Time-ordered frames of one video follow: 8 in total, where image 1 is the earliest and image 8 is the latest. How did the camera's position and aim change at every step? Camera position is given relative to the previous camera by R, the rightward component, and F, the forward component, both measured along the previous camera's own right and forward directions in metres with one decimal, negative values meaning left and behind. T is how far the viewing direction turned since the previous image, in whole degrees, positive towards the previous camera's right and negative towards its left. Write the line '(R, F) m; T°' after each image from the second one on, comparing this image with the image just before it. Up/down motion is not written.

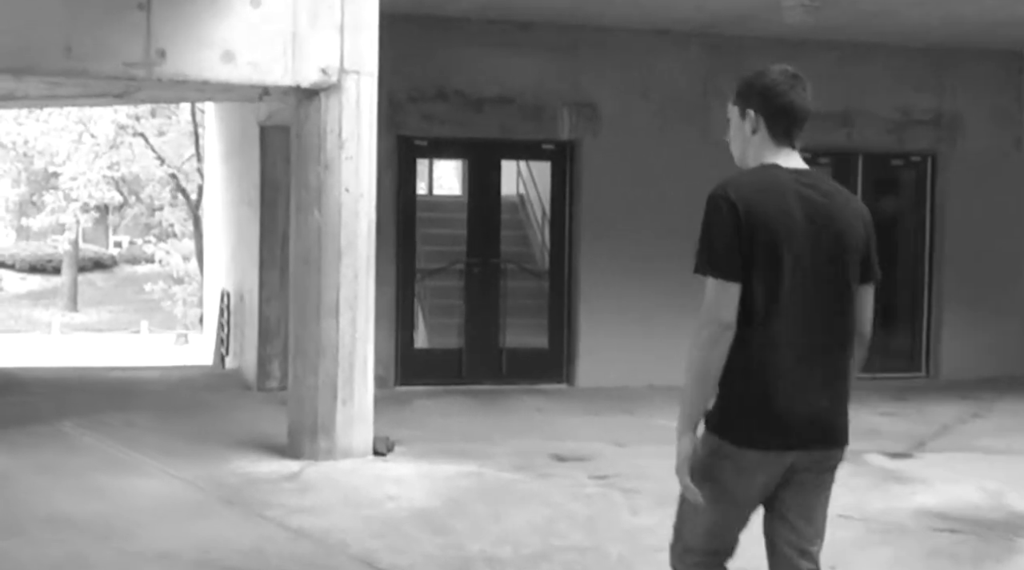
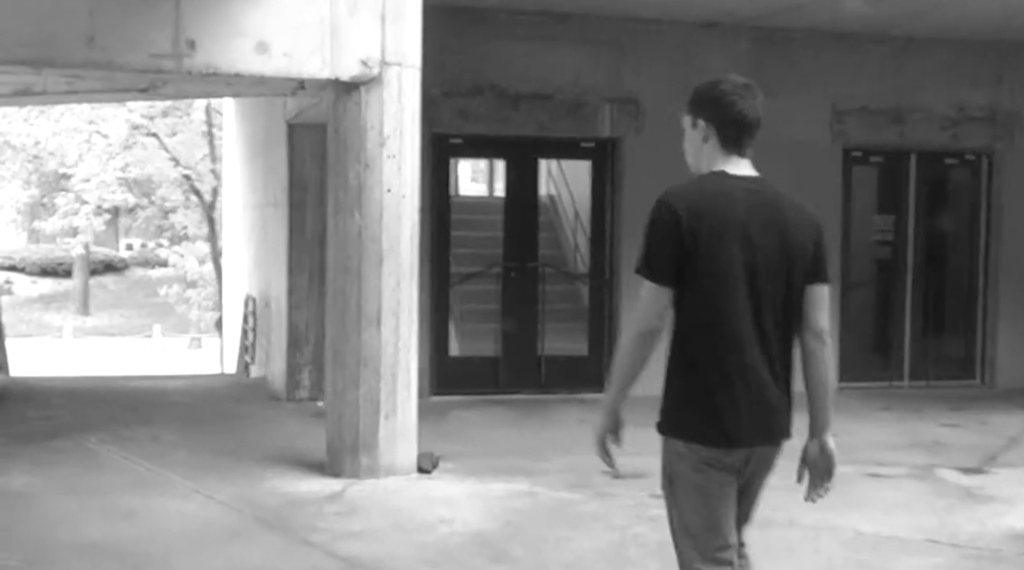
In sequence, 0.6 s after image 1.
(-0.3, +0.5) m; 0°
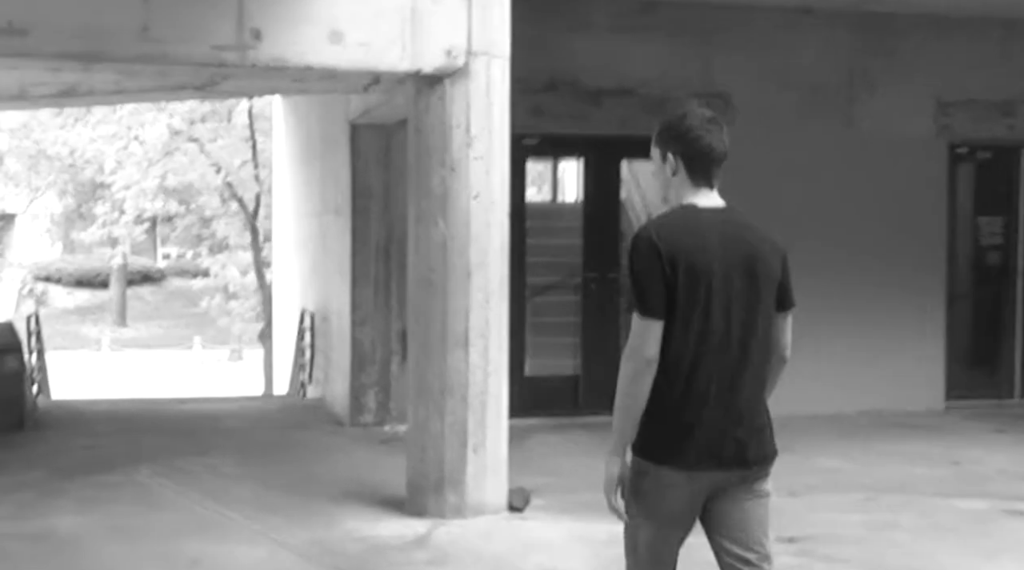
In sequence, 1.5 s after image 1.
(-0.4, +0.9) m; -1°
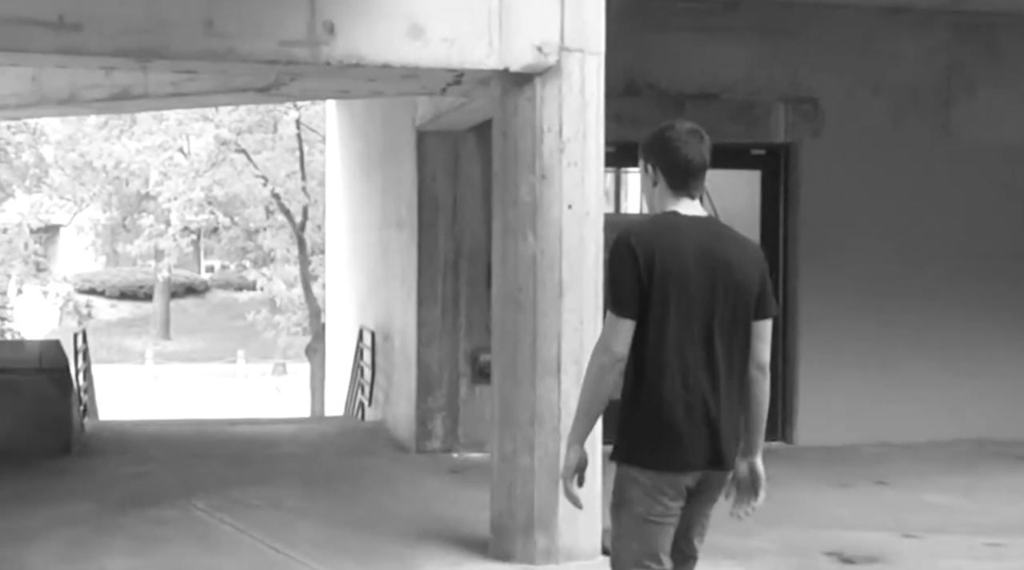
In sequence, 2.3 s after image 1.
(-0.3, +0.6) m; -2°
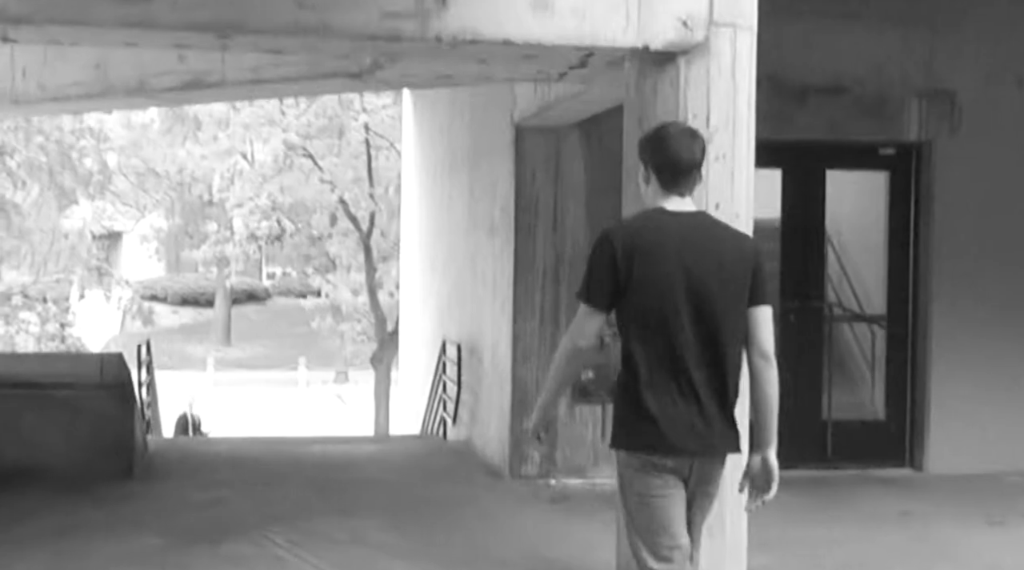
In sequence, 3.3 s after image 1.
(-0.3, +0.9) m; -2°
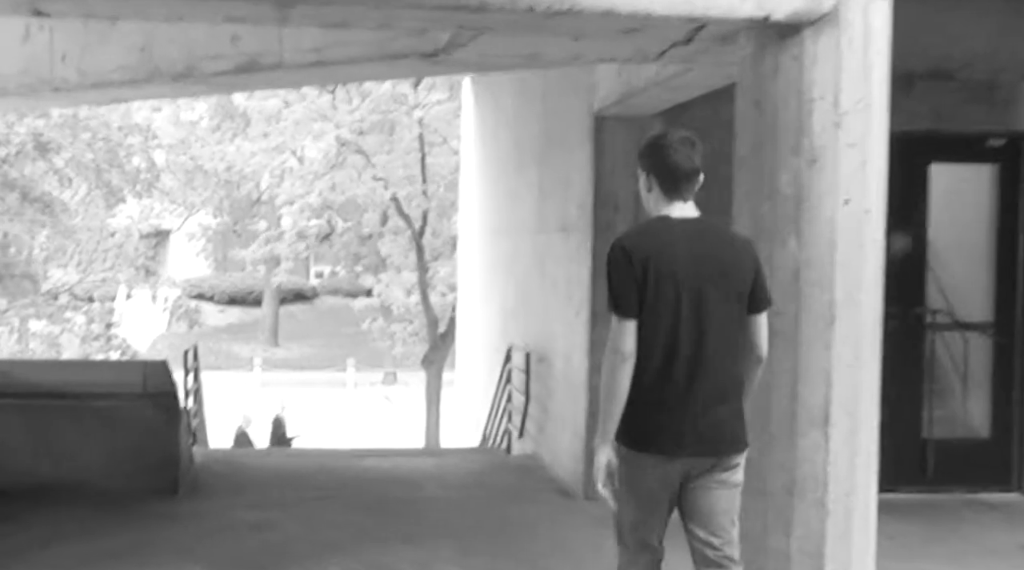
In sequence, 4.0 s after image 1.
(-0.2, +0.7) m; -2°
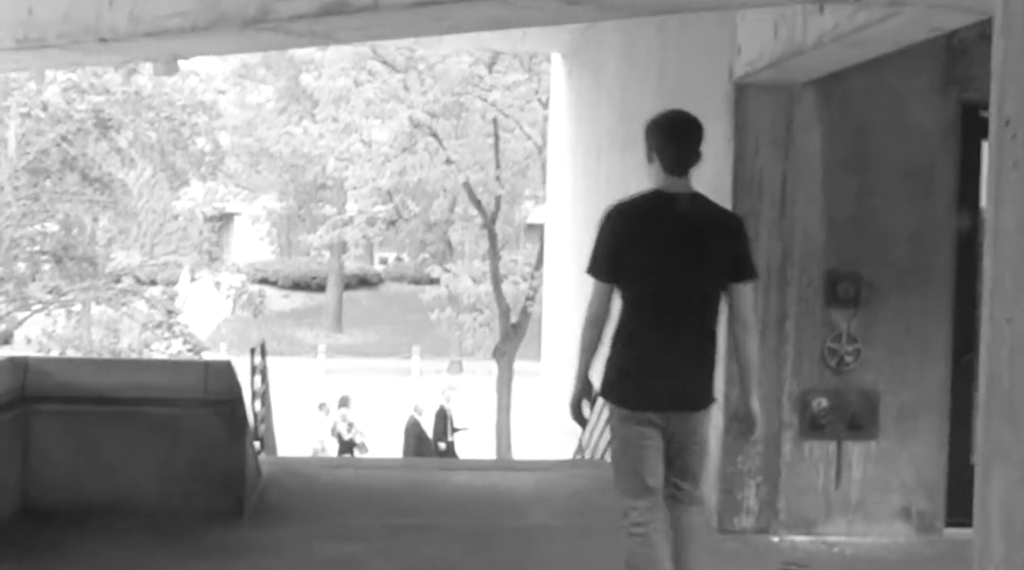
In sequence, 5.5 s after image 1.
(-0.3, +1.2) m; -3°
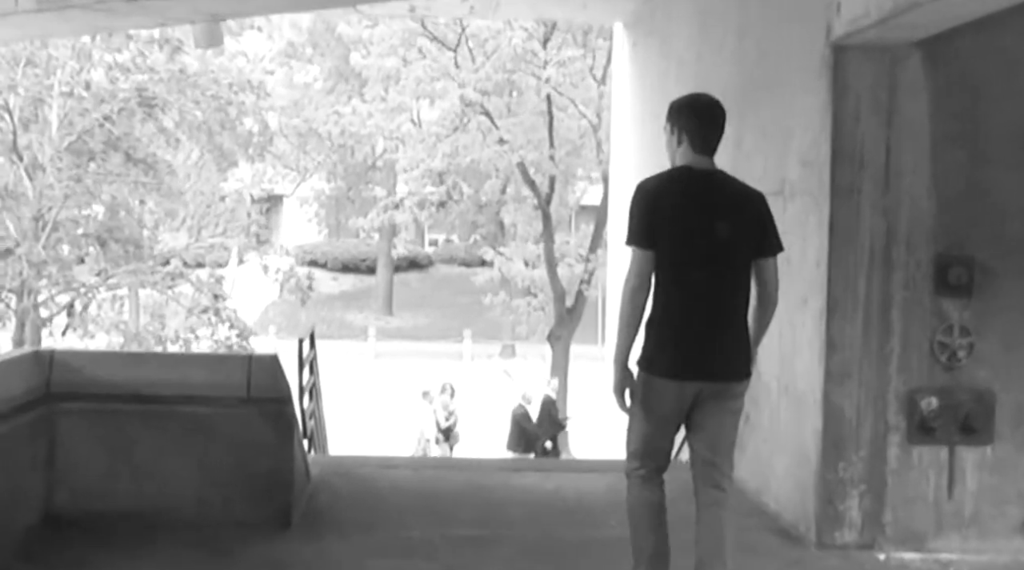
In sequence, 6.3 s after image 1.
(-0.1, +0.7) m; -2°
